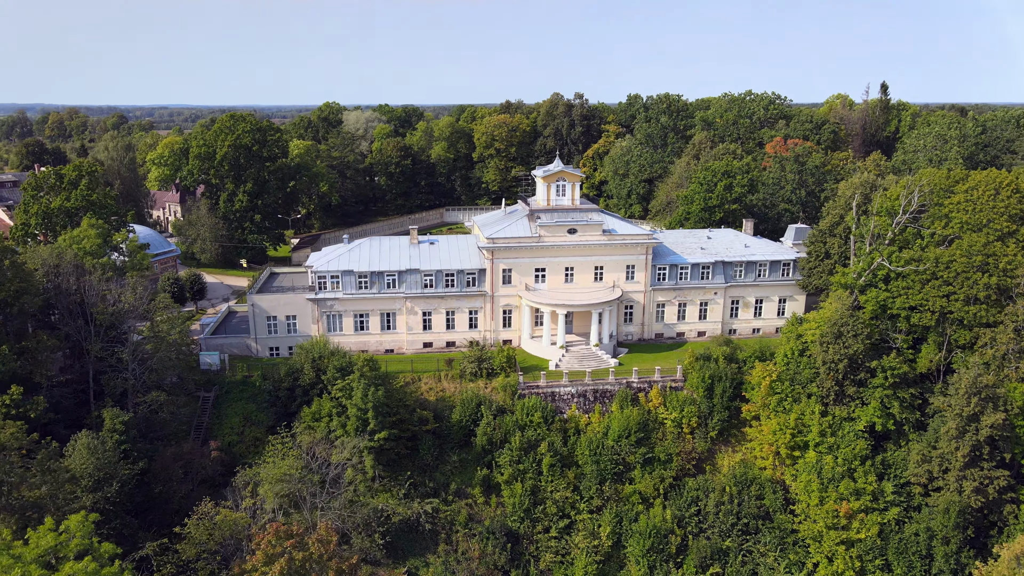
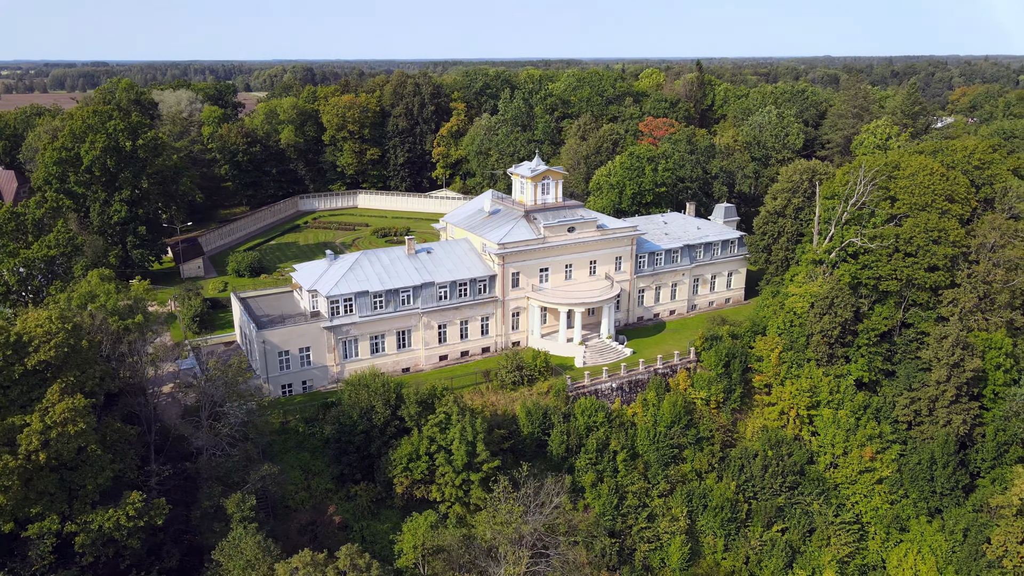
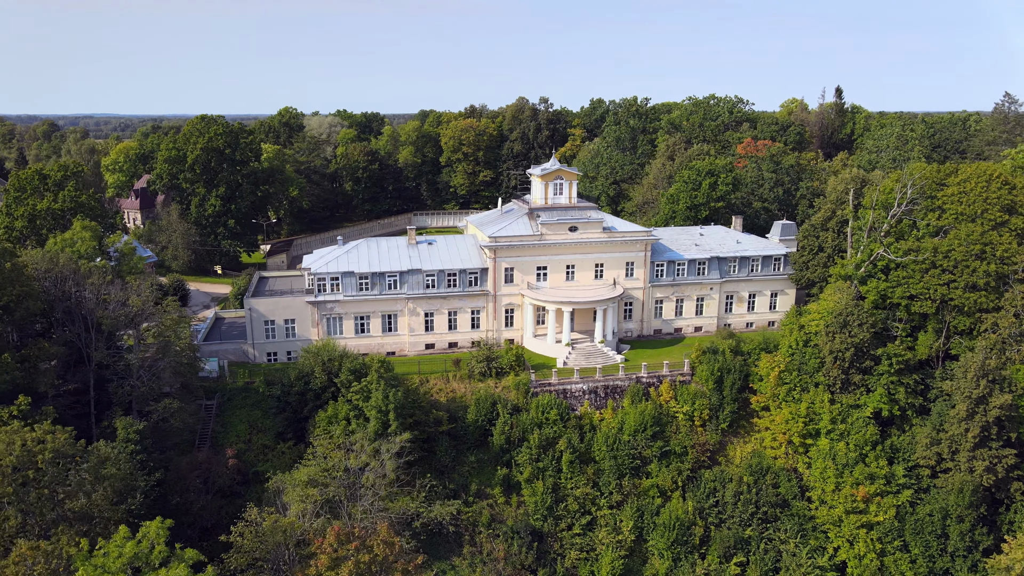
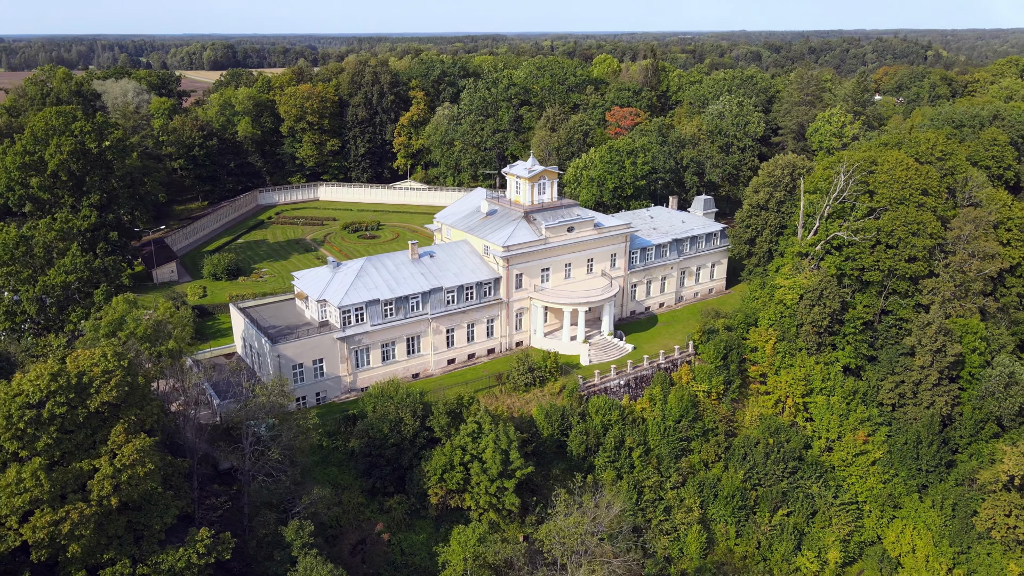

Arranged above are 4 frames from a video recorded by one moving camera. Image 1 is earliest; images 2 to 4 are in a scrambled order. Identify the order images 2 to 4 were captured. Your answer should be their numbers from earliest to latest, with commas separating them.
3, 2, 4
